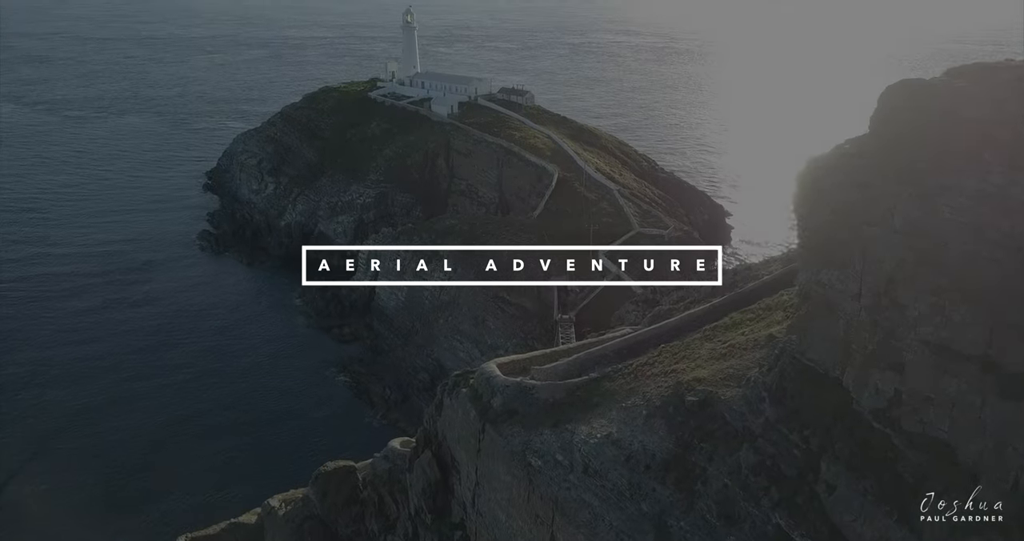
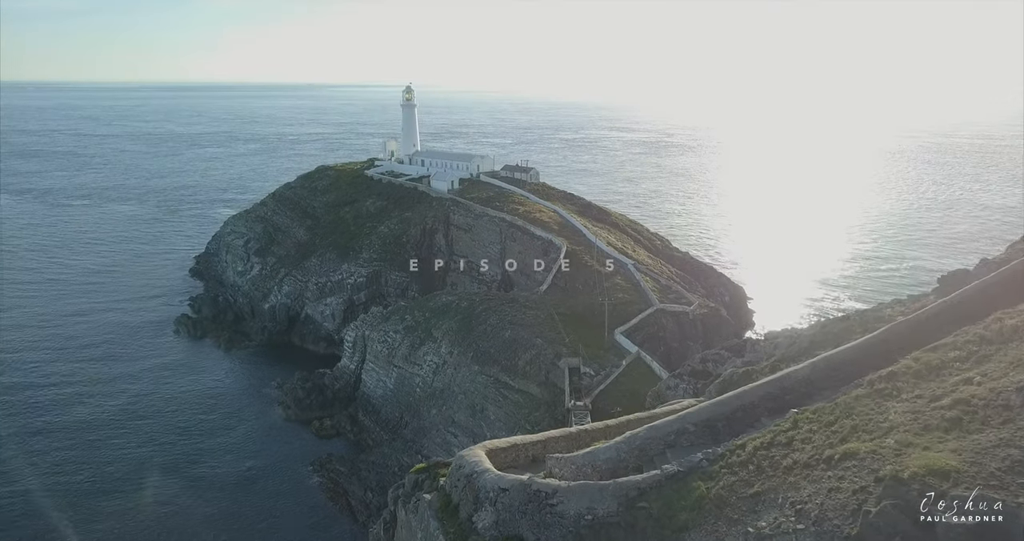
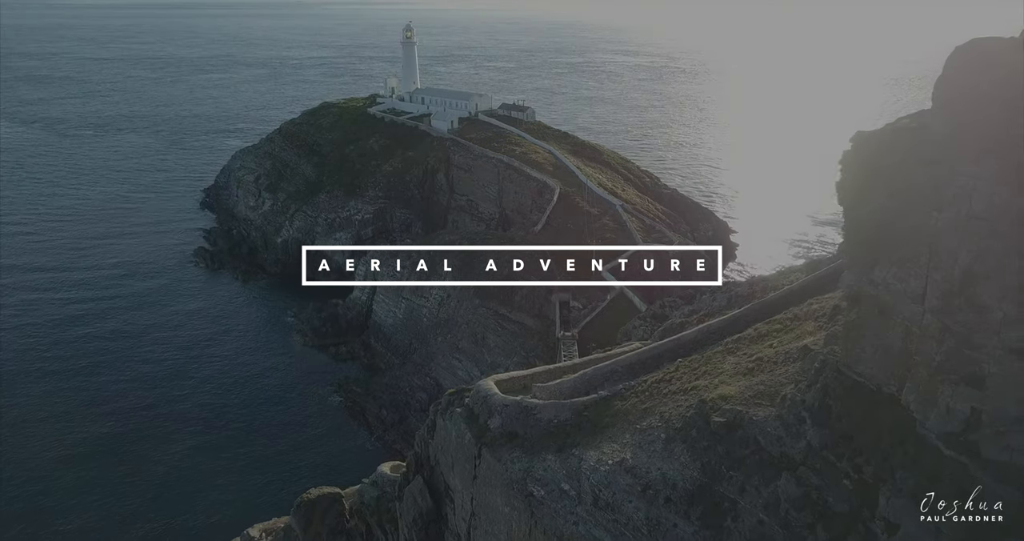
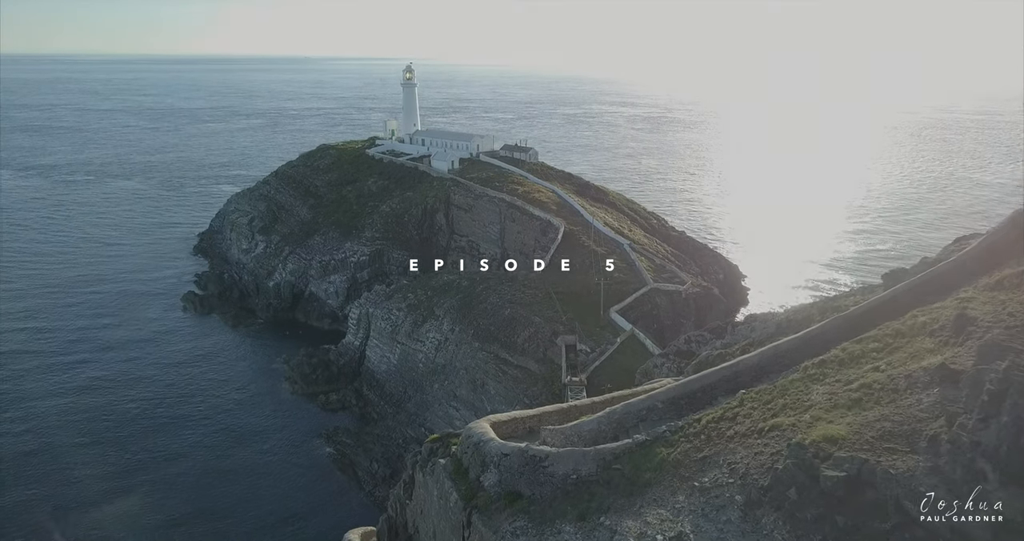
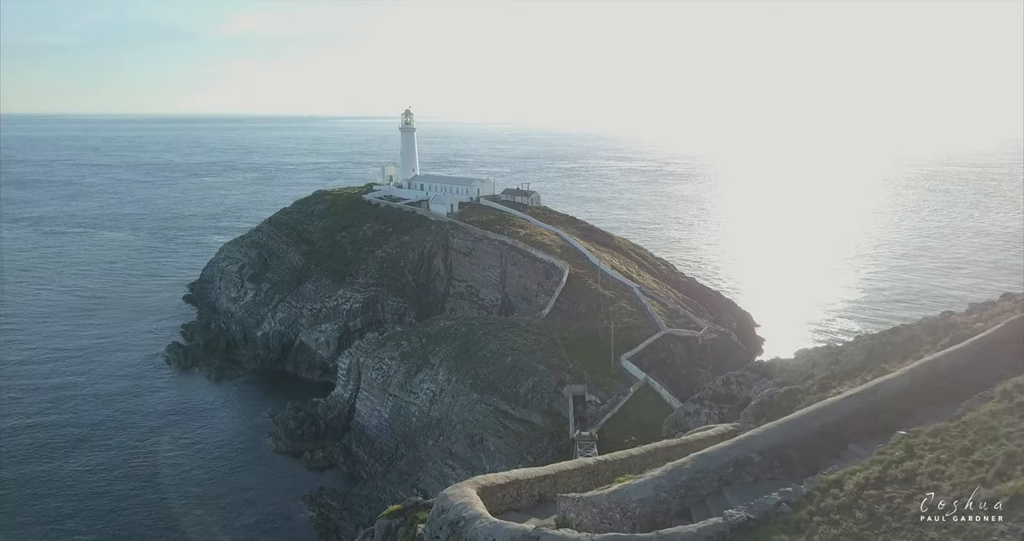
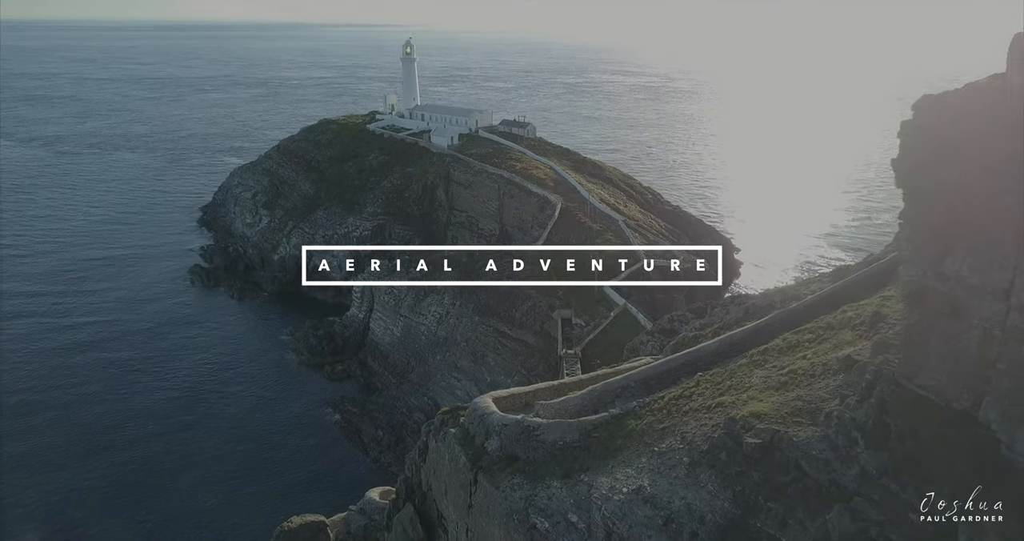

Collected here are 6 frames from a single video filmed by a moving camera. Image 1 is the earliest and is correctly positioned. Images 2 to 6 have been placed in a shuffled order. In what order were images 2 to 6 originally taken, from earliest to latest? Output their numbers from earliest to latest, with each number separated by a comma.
3, 6, 4, 2, 5
